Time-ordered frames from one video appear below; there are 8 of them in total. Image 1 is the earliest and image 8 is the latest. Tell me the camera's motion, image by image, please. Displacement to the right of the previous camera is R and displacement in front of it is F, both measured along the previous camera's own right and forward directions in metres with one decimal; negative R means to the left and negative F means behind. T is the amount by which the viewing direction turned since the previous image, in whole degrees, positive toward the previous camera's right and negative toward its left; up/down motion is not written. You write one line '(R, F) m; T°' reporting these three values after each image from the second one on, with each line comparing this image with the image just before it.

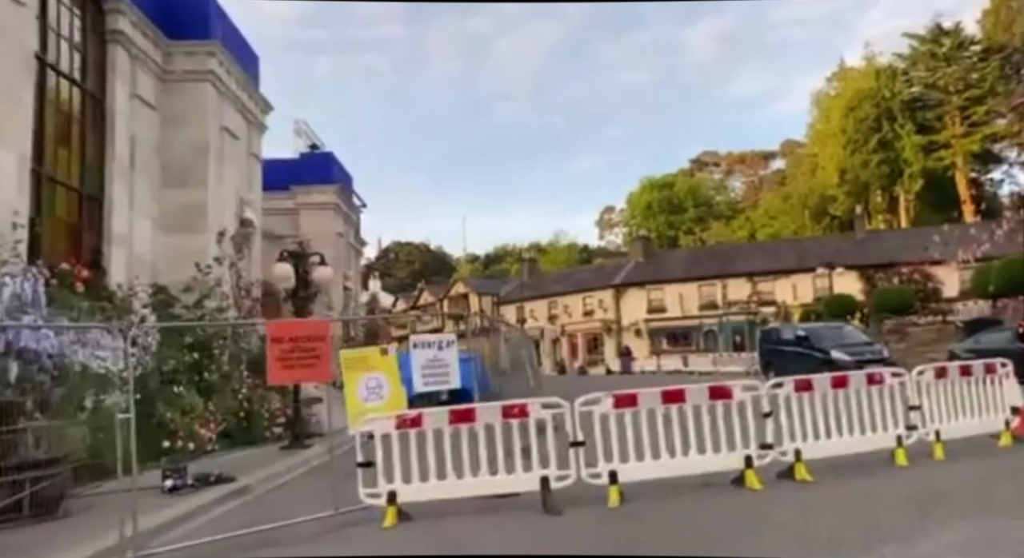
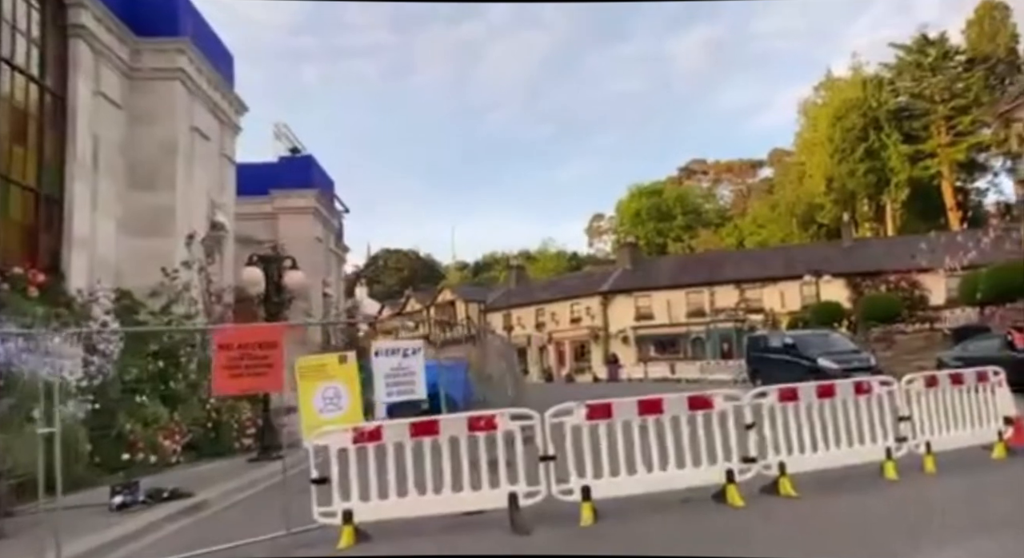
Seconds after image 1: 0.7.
(+0.2, +0.4) m; +1°
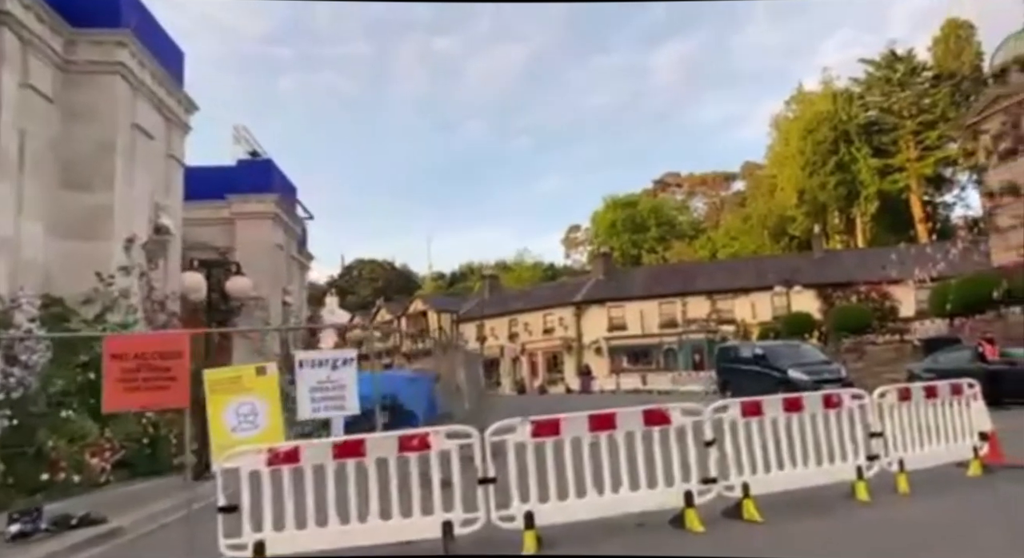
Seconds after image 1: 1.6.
(+0.3, +0.5) m; +2°
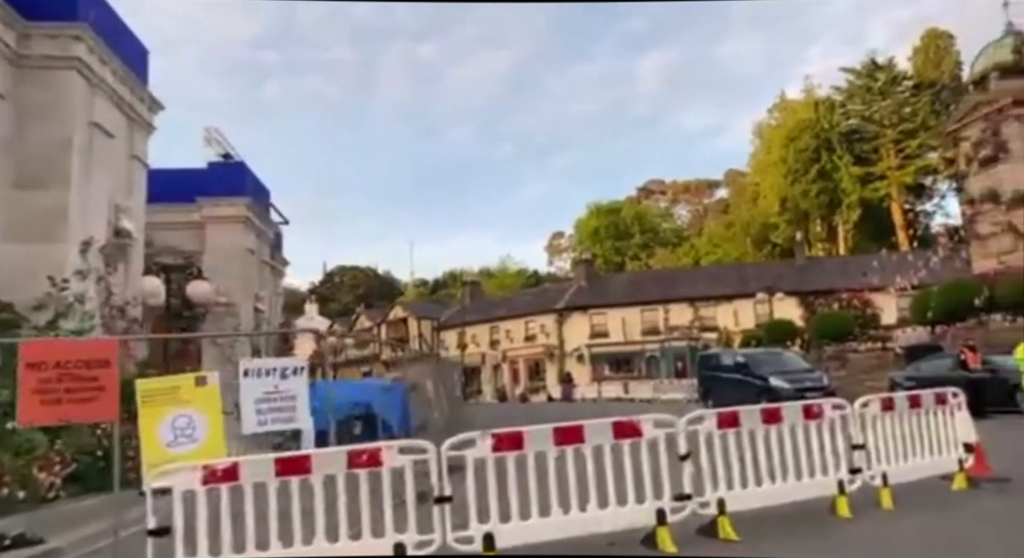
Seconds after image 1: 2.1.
(+0.2, +0.4) m; +1°
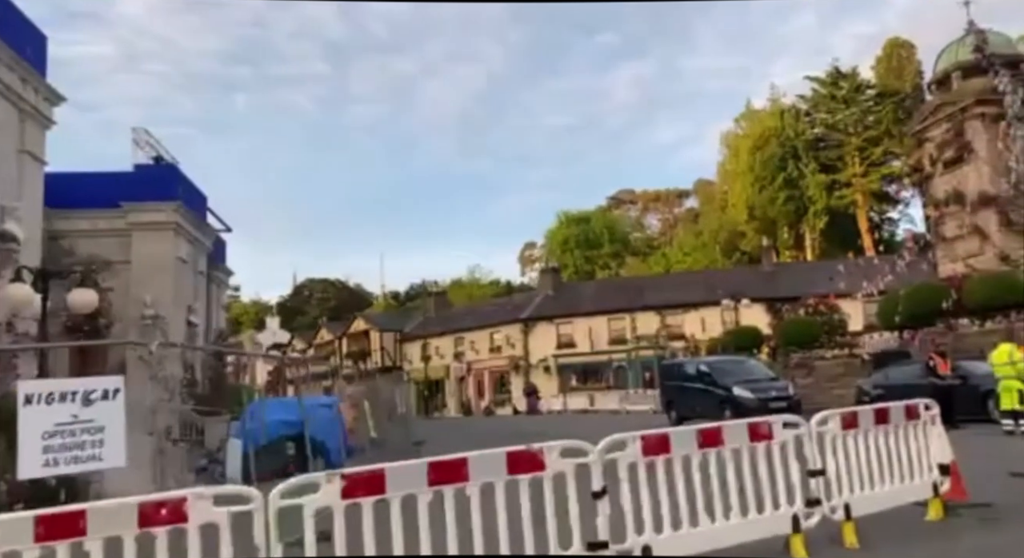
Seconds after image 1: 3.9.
(+0.6, +1.1) m; +2°
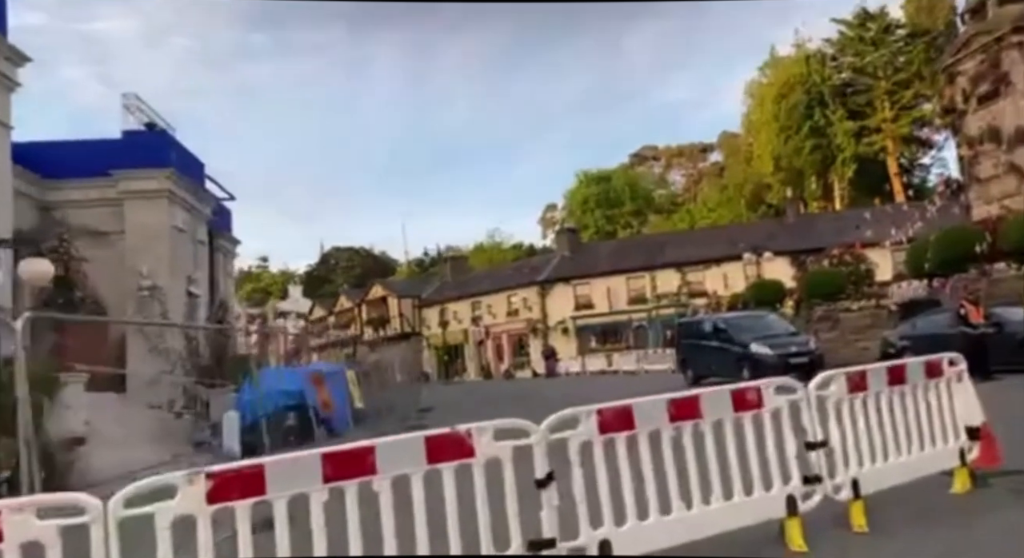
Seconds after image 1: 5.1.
(+0.5, +0.8) m; -2°
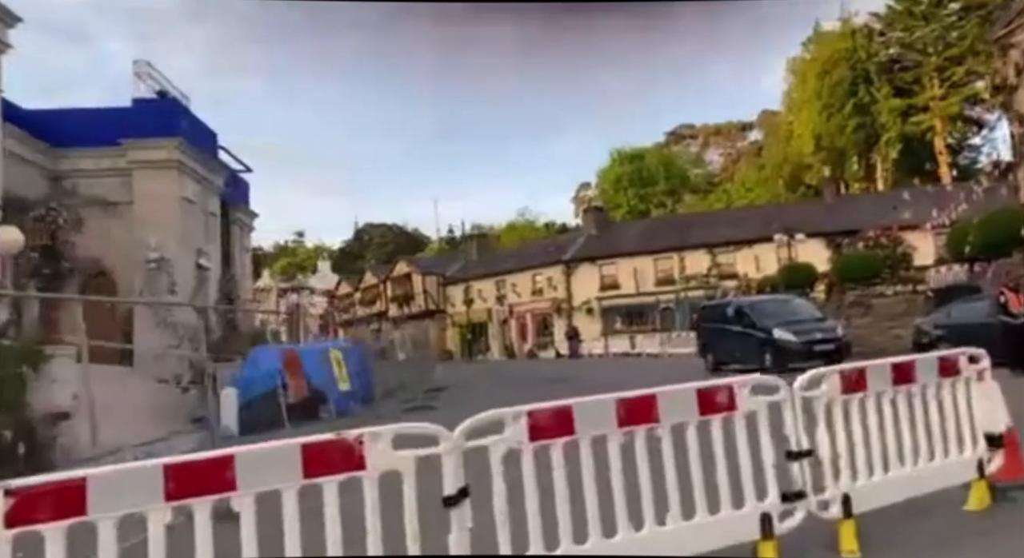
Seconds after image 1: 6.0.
(+0.5, +0.6) m; -3°
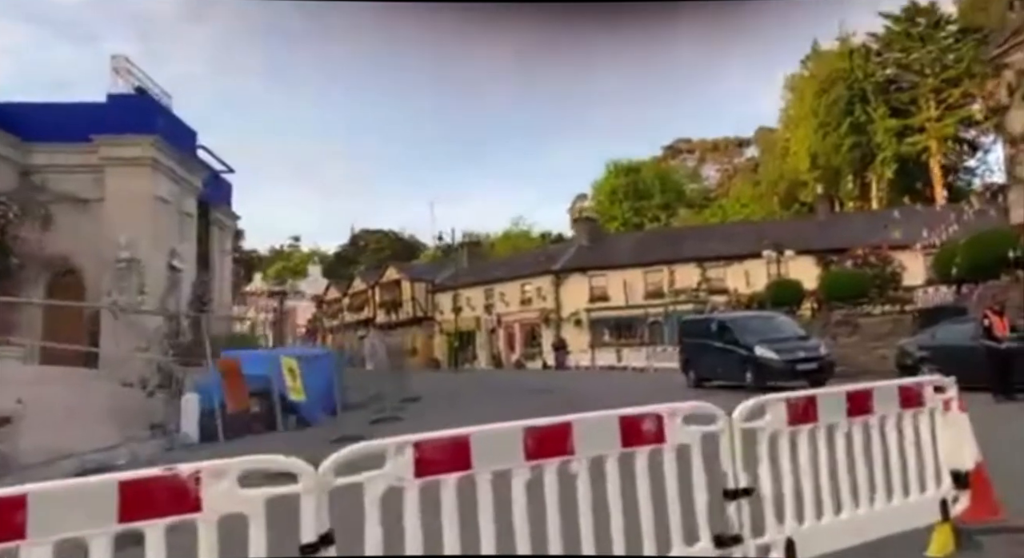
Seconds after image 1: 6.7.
(+0.4, +0.4) m; 0°
